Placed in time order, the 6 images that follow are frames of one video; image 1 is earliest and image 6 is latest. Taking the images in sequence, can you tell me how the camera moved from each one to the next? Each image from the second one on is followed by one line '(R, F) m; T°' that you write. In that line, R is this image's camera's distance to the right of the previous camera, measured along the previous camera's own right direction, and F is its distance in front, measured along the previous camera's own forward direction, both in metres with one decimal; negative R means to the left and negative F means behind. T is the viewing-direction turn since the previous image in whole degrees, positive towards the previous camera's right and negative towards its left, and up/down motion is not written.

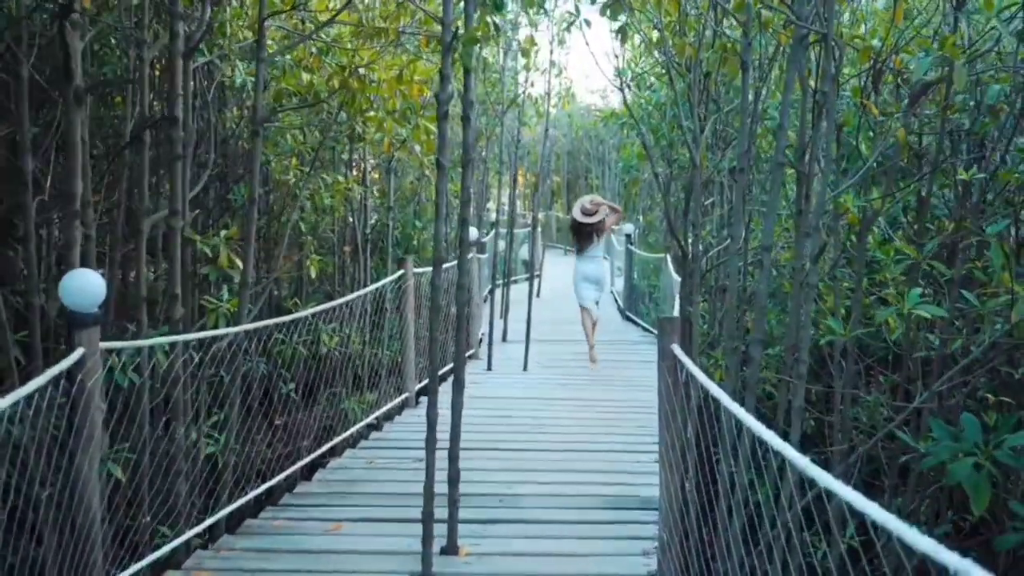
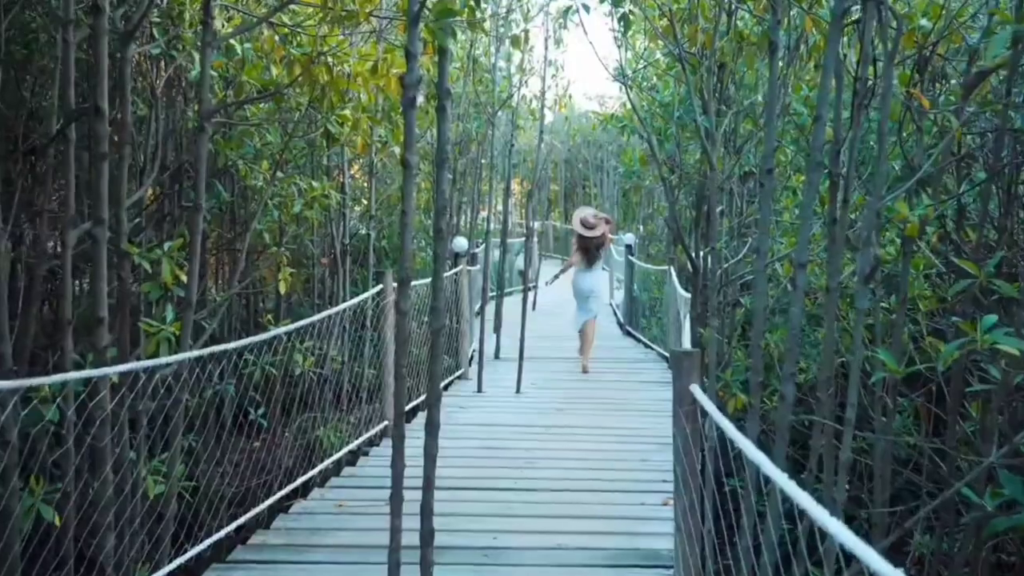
(0.0, +0.5) m; 0°
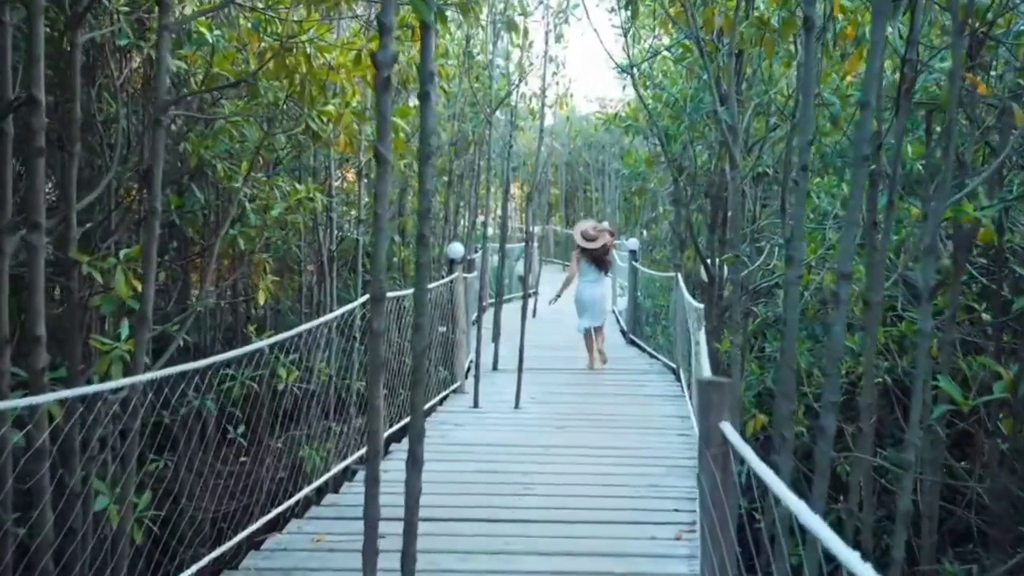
(0.0, +0.4) m; 0°
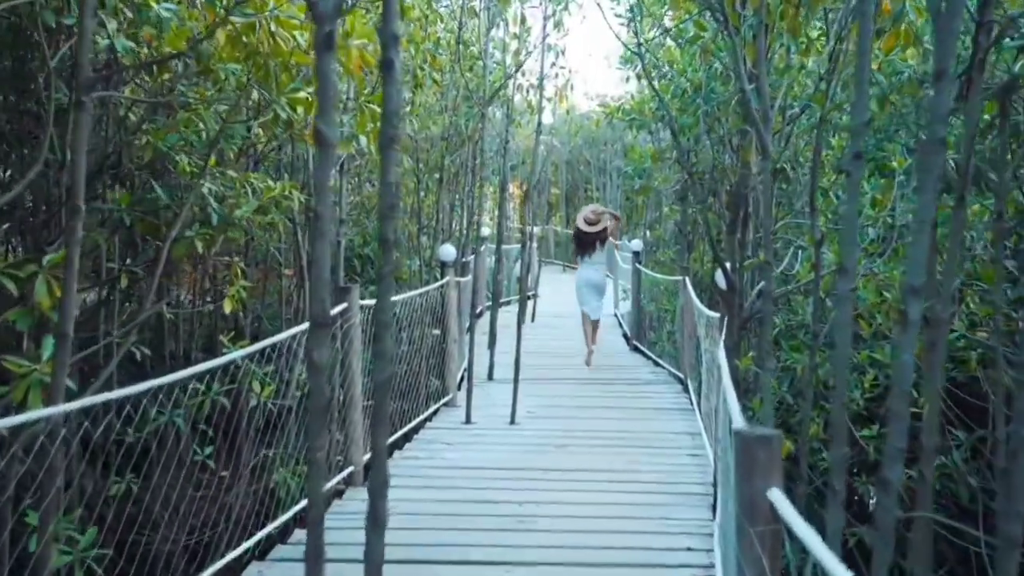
(0.0, +0.4) m; 0°
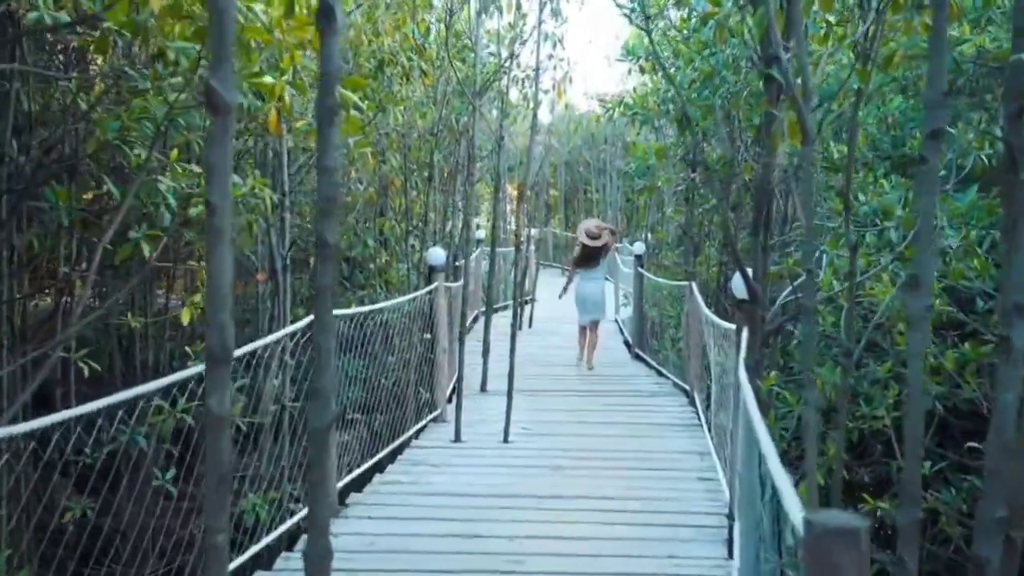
(0.0, +0.4) m; 0°
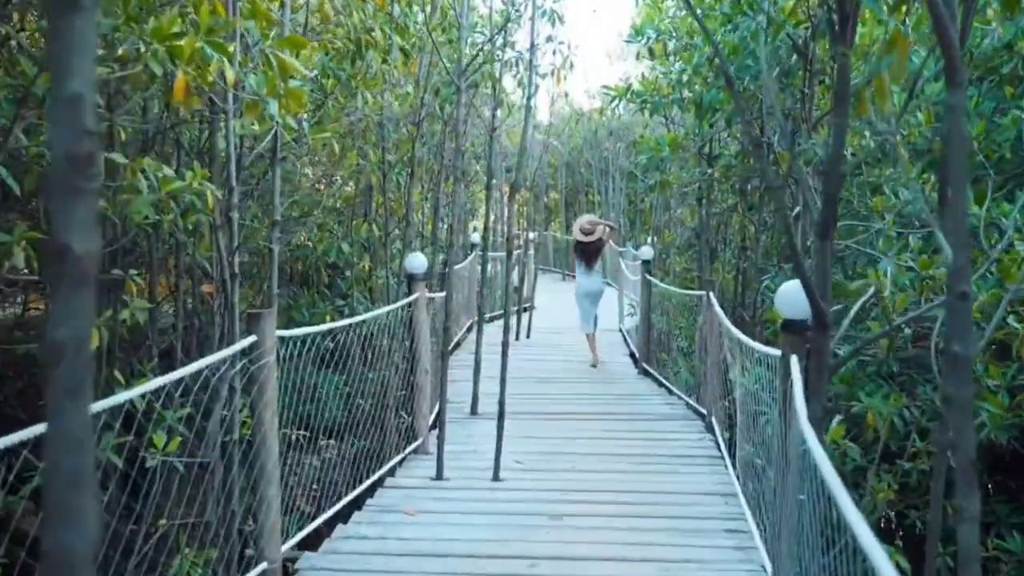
(0.0, +0.7) m; 0°
